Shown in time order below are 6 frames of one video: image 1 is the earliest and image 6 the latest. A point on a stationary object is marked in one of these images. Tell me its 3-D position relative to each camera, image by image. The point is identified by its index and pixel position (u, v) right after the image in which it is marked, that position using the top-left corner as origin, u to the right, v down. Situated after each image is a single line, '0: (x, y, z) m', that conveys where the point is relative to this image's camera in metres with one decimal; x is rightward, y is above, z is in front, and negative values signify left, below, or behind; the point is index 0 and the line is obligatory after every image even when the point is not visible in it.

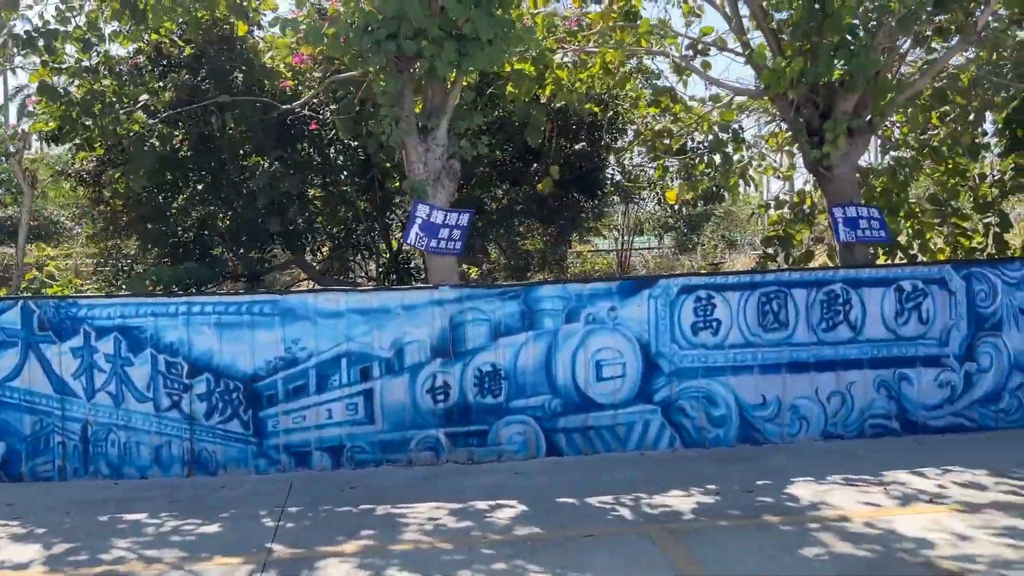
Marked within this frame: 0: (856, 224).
0: (+3.2, +0.6, +8.3) m
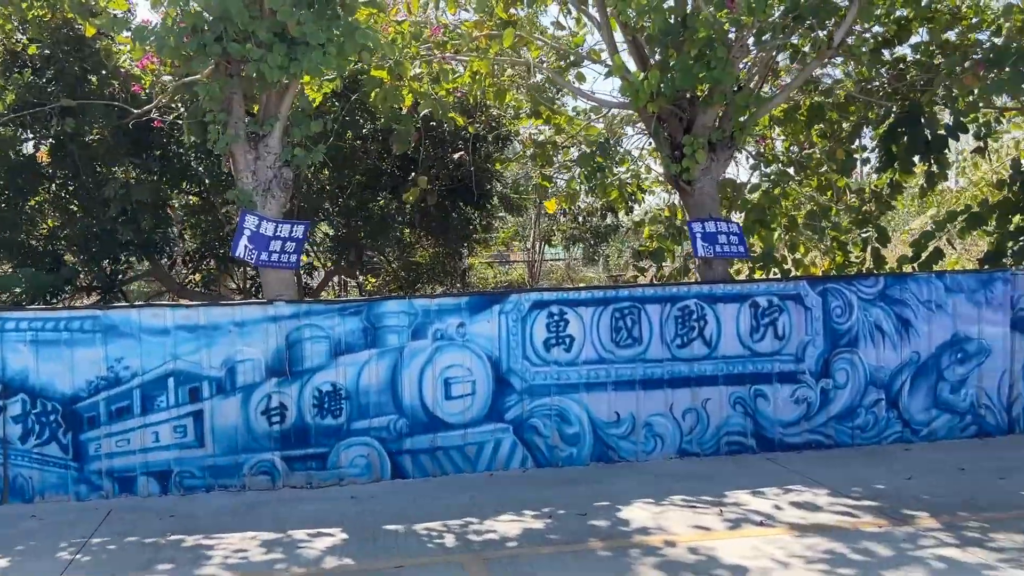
0: (+1.9, +0.5, +8.3) m
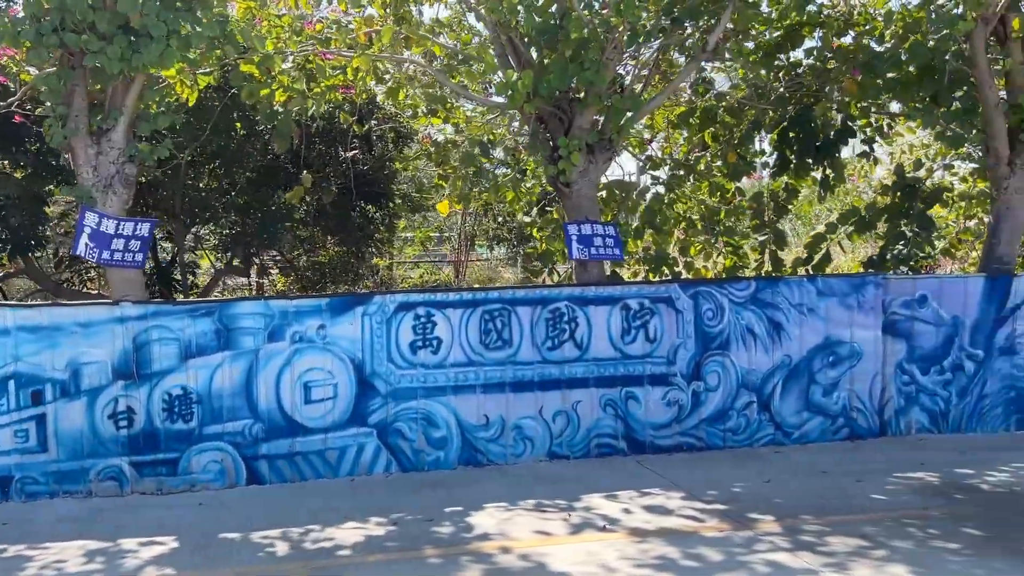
0: (+0.7, +0.4, +8.2) m
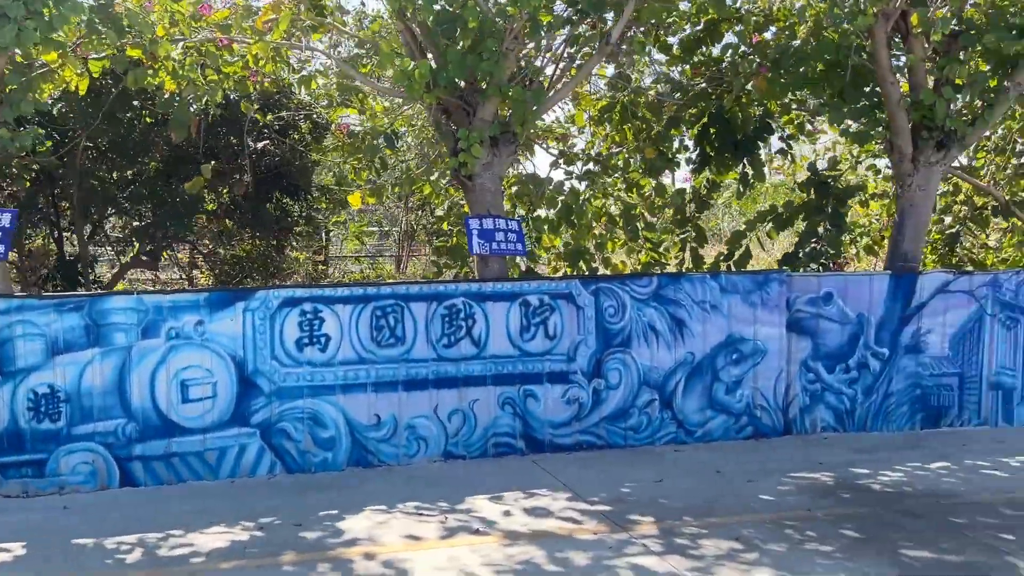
0: (-0.2, +0.5, +8.0) m
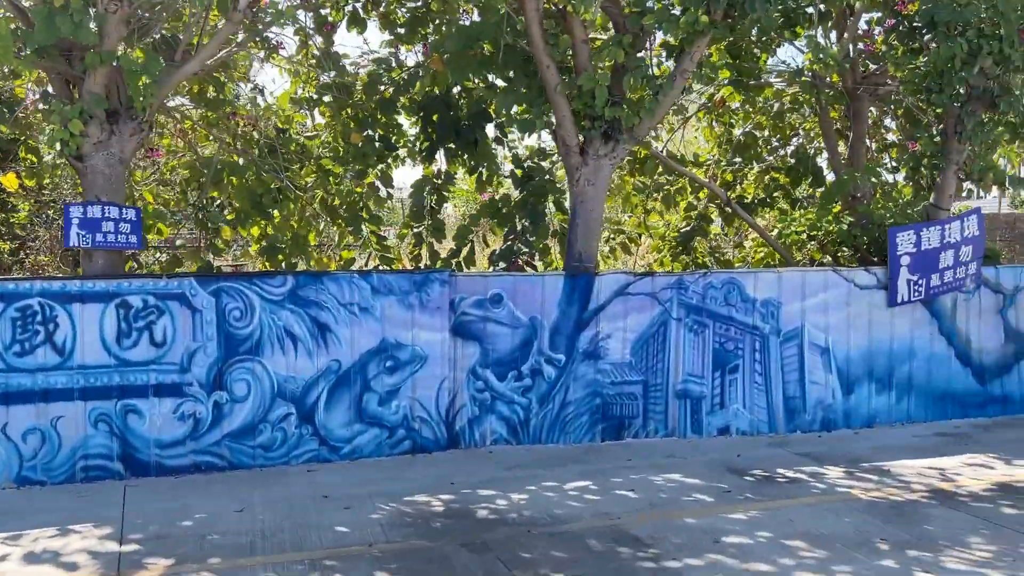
0: (-3.3, +0.5, +7.0) m
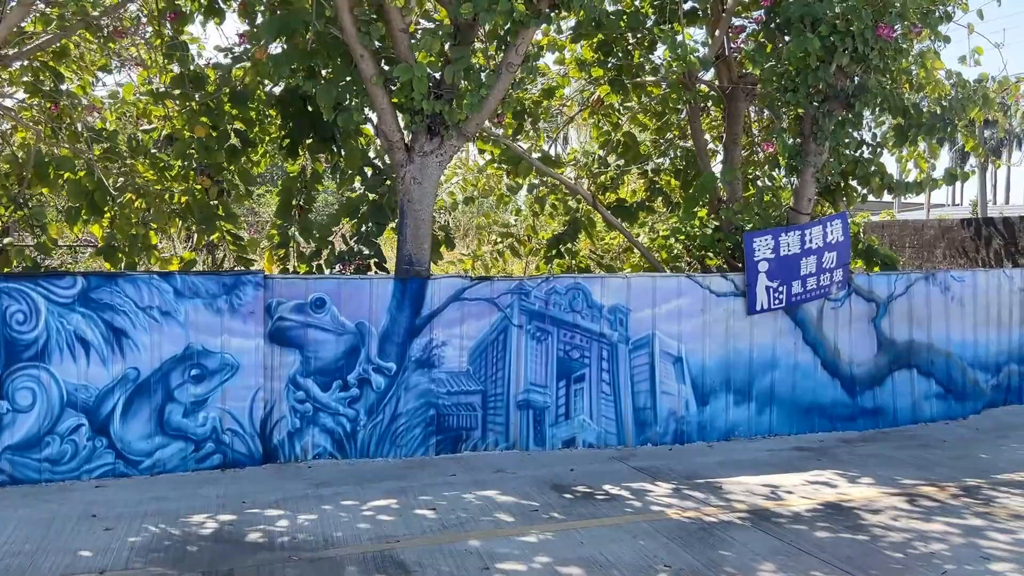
0: (-4.7, +0.5, +6.5) m
